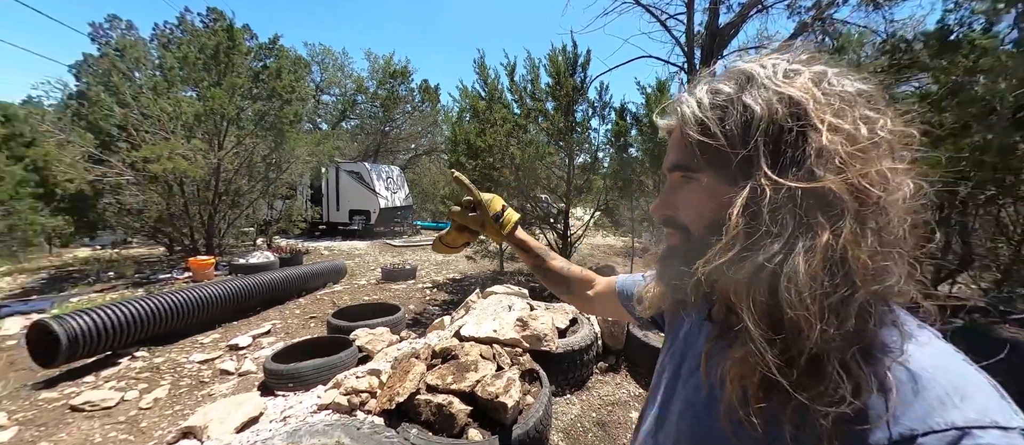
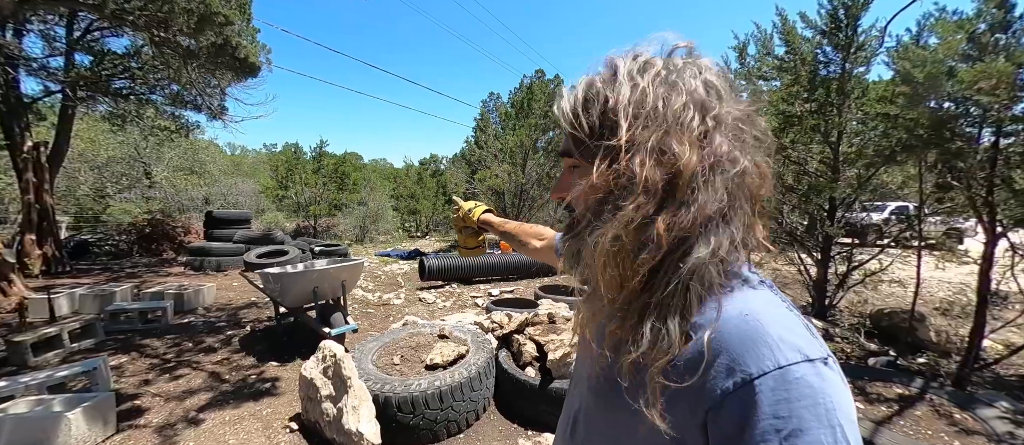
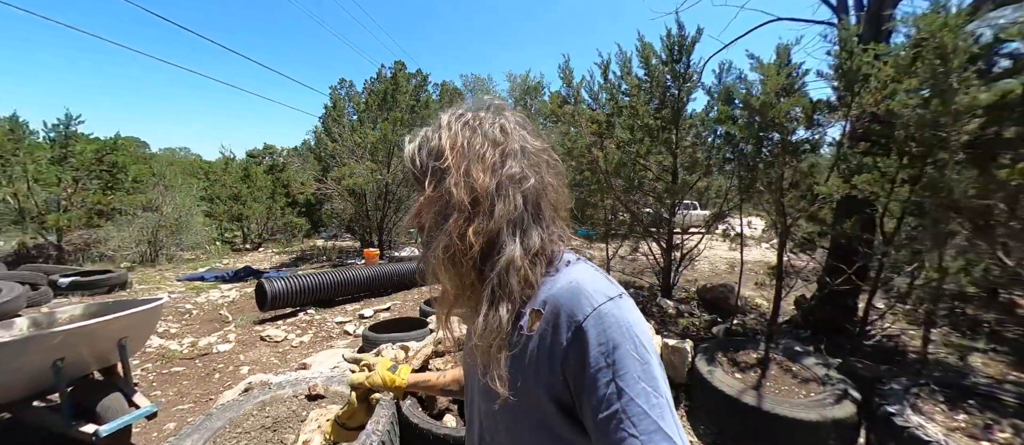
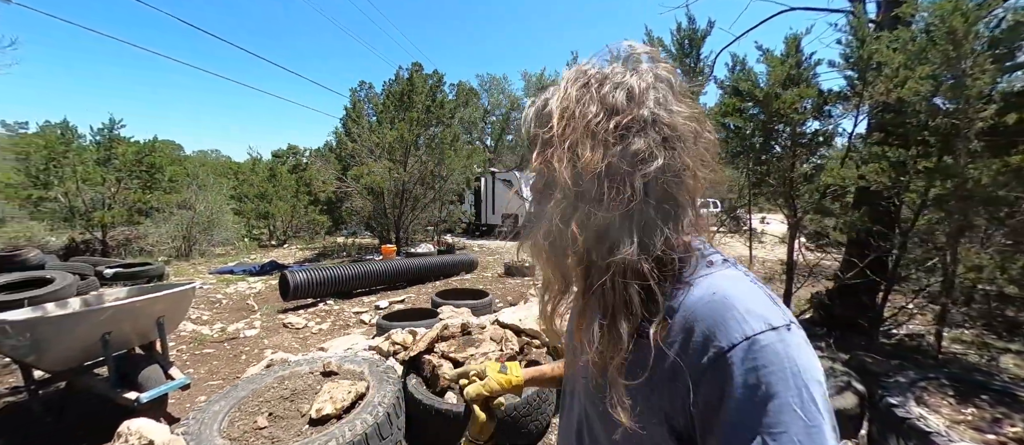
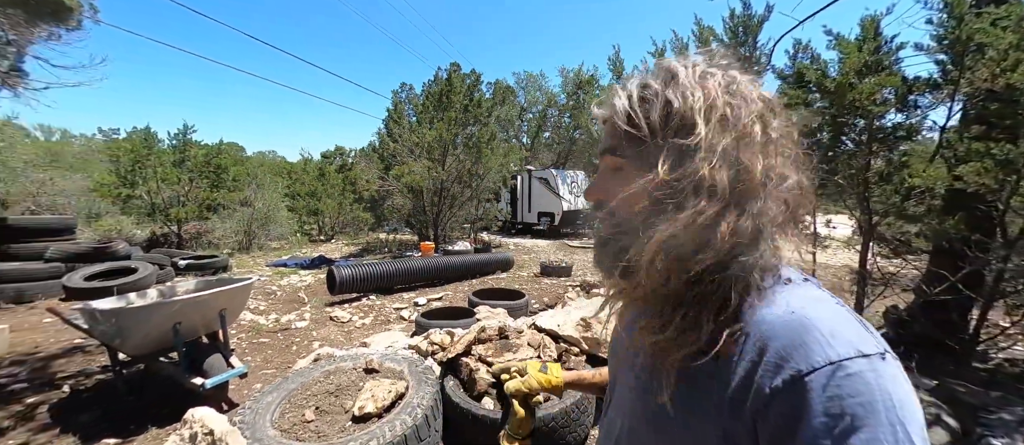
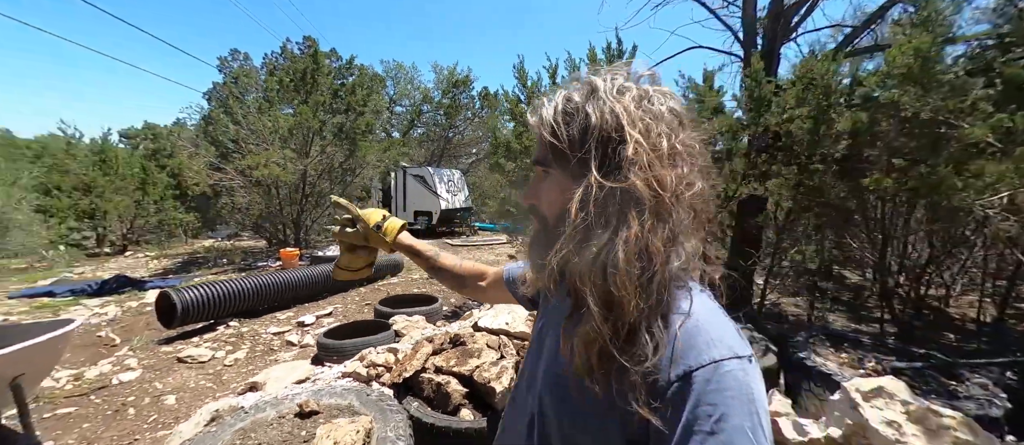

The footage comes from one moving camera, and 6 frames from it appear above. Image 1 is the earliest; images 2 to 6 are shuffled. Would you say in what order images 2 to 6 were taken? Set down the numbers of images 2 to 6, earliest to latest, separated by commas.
6, 3, 4, 5, 2
